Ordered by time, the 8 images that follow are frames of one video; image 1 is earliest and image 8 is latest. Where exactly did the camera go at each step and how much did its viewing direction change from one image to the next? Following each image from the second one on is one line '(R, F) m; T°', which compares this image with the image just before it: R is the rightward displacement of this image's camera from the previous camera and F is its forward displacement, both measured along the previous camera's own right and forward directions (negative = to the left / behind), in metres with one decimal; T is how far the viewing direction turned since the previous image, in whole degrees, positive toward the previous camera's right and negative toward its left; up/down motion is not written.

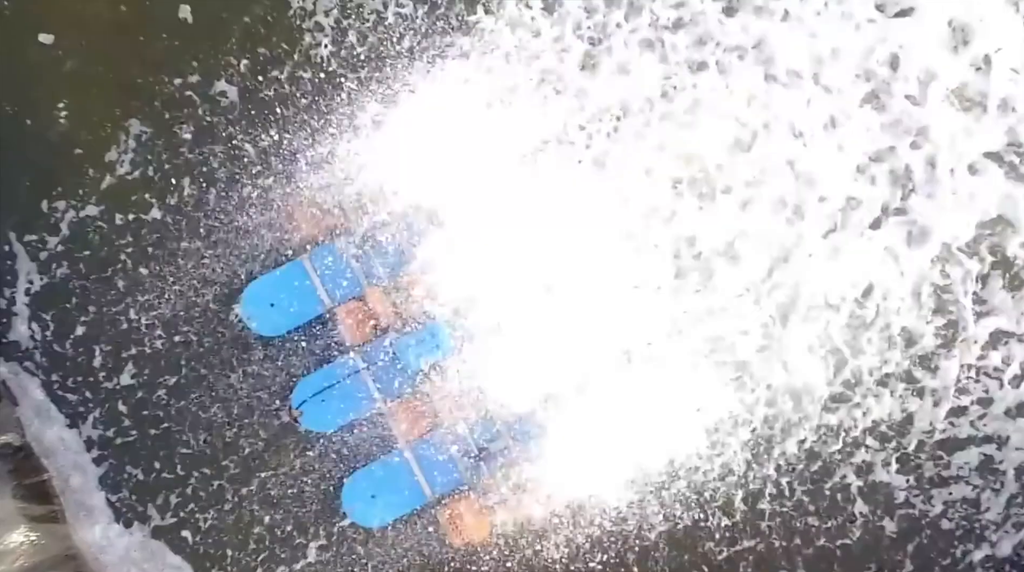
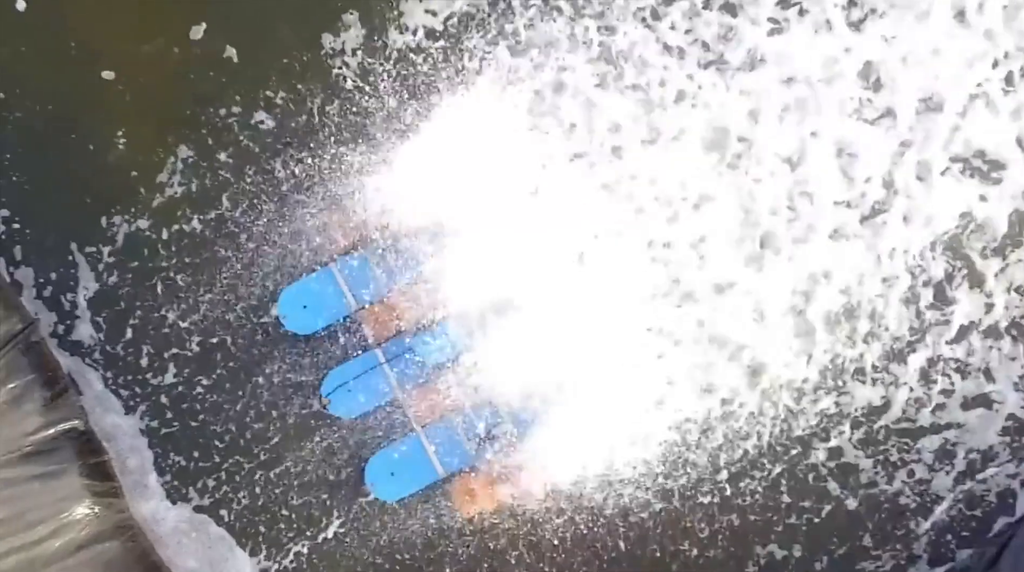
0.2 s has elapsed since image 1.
(0.0, -0.1) m; -1°
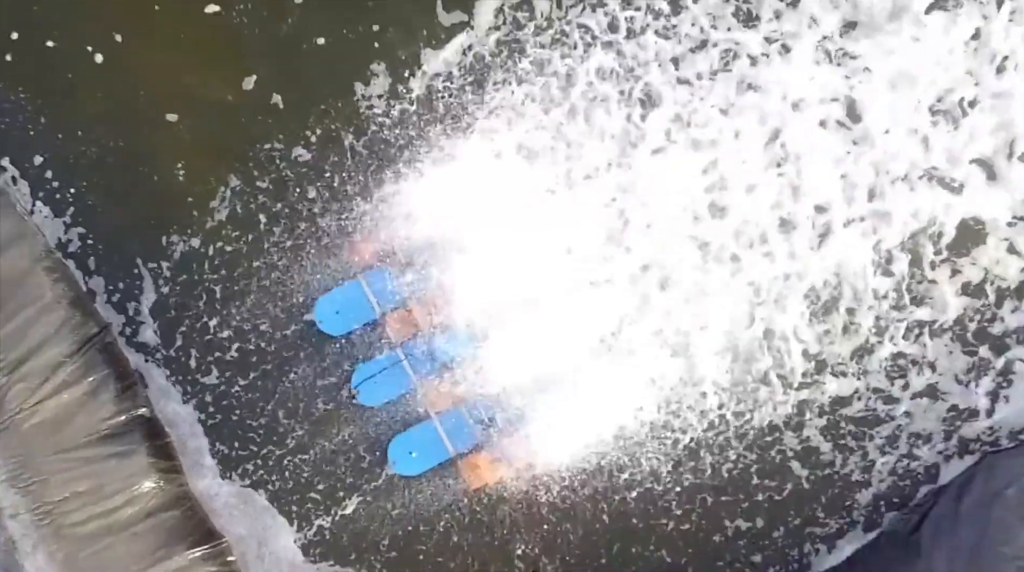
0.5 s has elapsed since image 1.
(0.0, -0.2) m; 0°
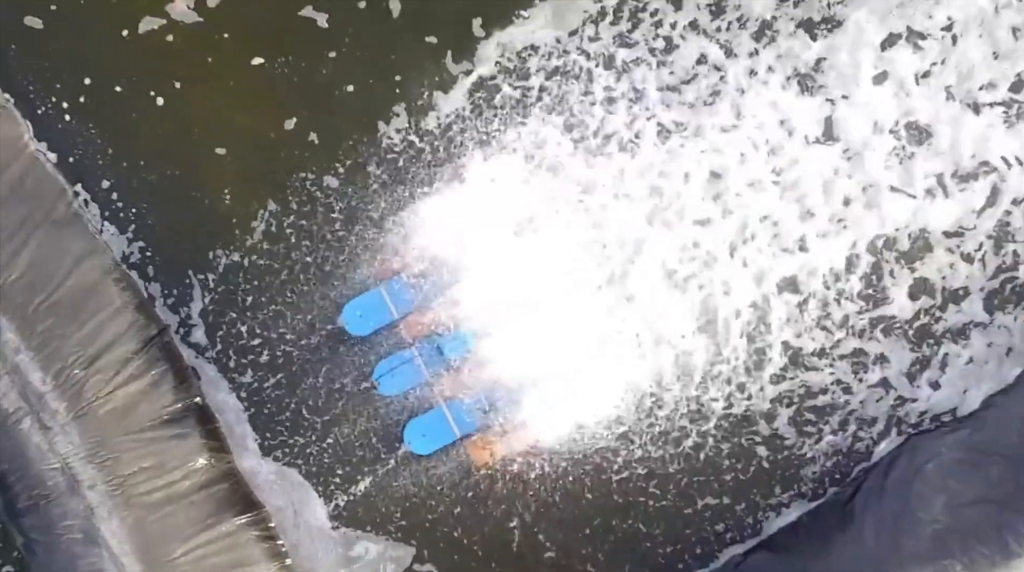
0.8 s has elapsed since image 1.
(0.0, -0.2) m; 0°
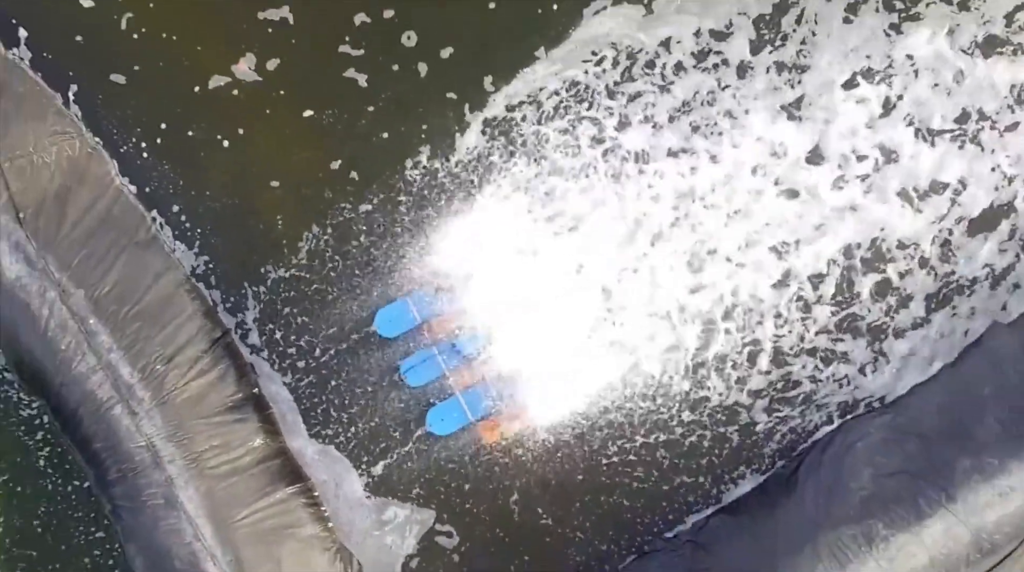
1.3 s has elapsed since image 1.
(0.0, -0.3) m; 0°
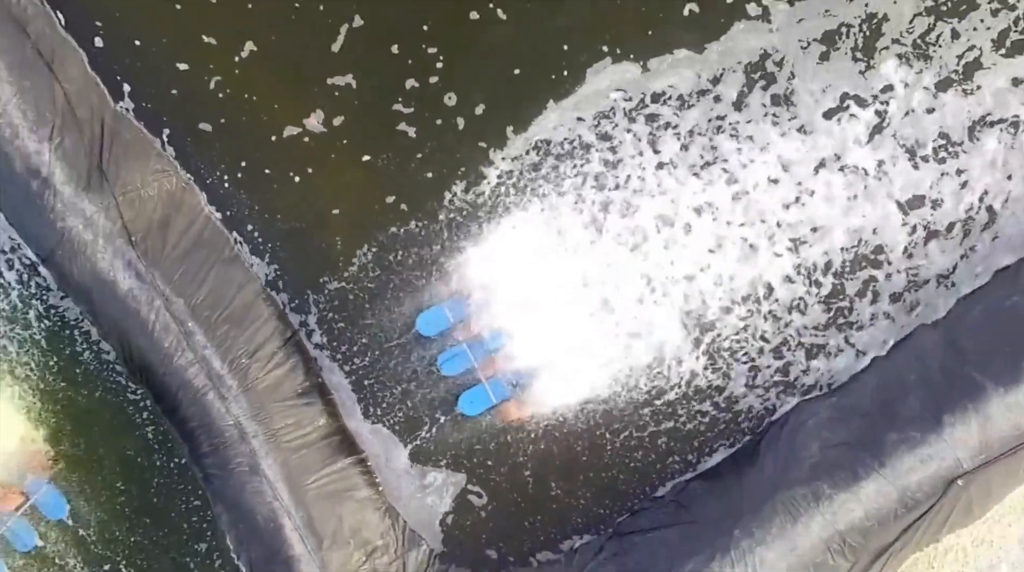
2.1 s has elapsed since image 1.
(0.0, -0.4) m; 0°
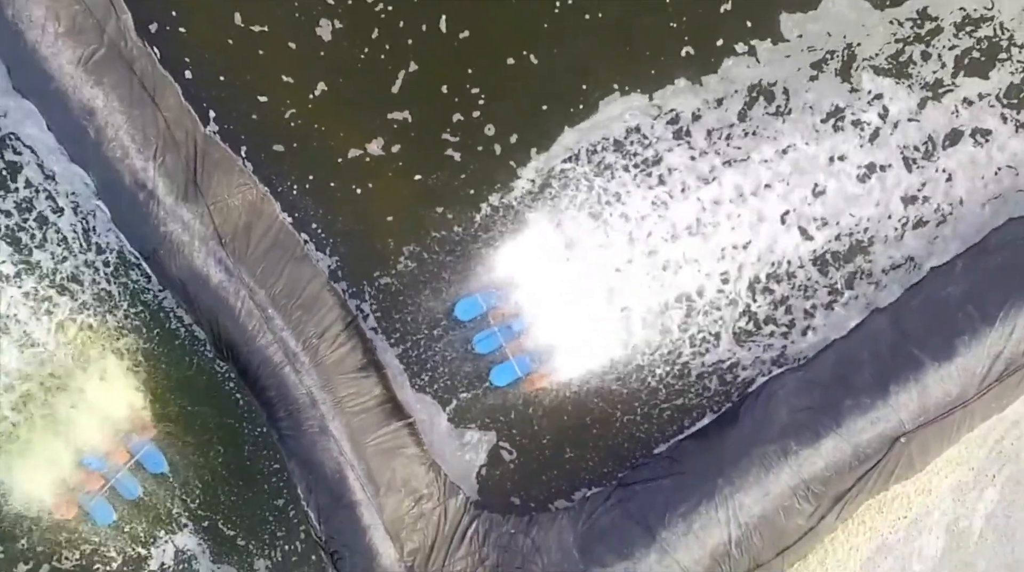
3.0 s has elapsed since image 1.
(0.0, -0.4) m; 0°
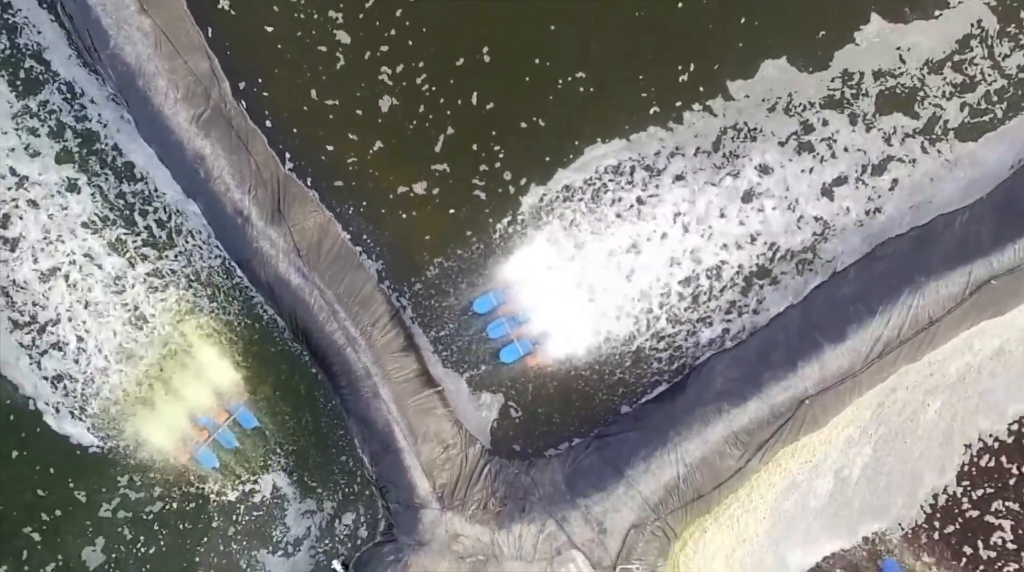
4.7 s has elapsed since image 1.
(0.0, -0.7) m; -1°
